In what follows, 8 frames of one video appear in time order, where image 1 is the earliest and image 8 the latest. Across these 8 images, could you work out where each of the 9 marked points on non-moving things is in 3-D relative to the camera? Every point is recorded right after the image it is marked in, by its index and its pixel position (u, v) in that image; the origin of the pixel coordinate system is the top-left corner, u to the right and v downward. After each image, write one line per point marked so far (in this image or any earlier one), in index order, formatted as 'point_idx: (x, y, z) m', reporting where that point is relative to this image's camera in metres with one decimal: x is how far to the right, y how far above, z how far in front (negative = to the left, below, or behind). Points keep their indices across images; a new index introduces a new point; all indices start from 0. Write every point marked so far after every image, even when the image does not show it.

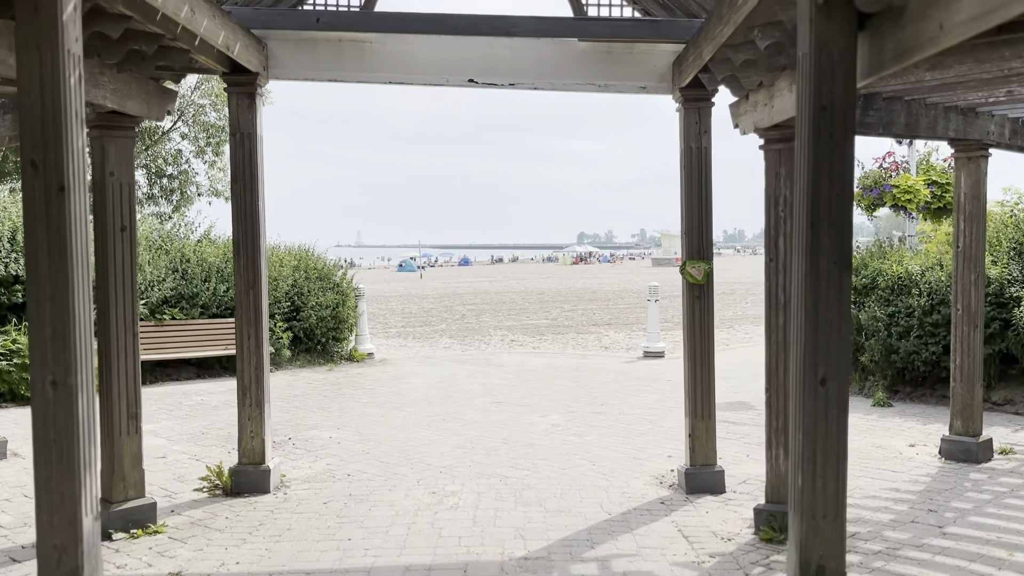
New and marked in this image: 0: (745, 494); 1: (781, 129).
0: (+1.5, -1.3, +5.7) m
1: (+1.4, +0.8, +4.7) m
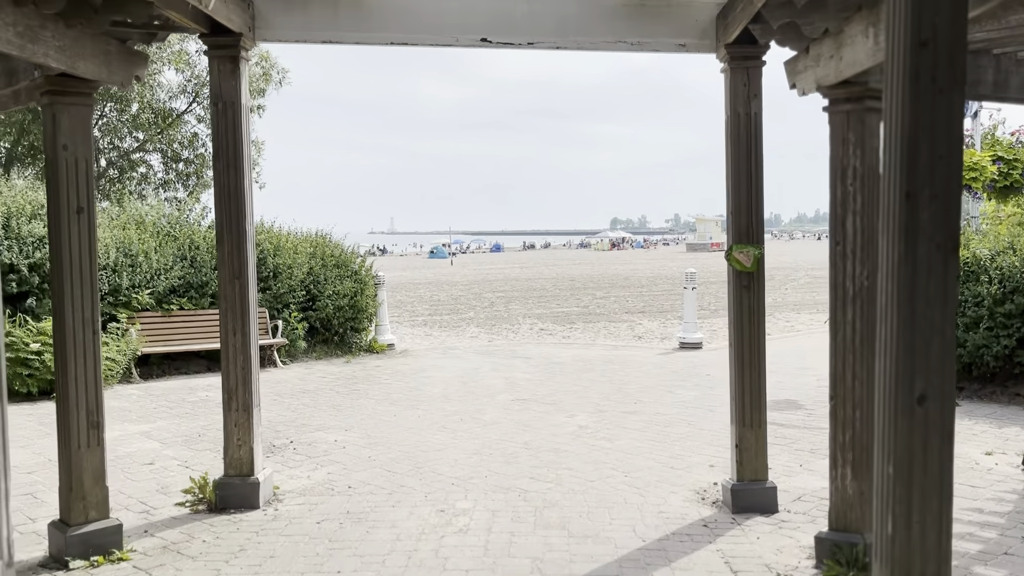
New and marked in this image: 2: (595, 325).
0: (+1.6, -1.3, +5.0) m
1: (+1.5, +0.9, +3.9) m
2: (+1.8, -0.8, +19.4) m
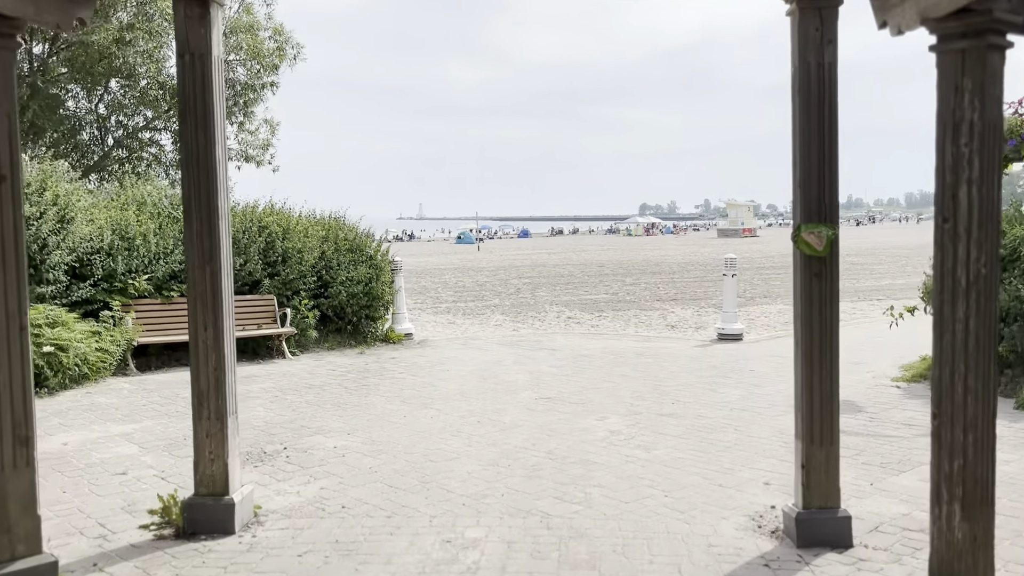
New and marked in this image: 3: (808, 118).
0: (+1.7, -1.2, +4.1) m
1: (+1.5, +0.9, +3.0) m
2: (+2.4, -0.5, +18.5) m
3: (+1.4, +0.8, +4.1) m
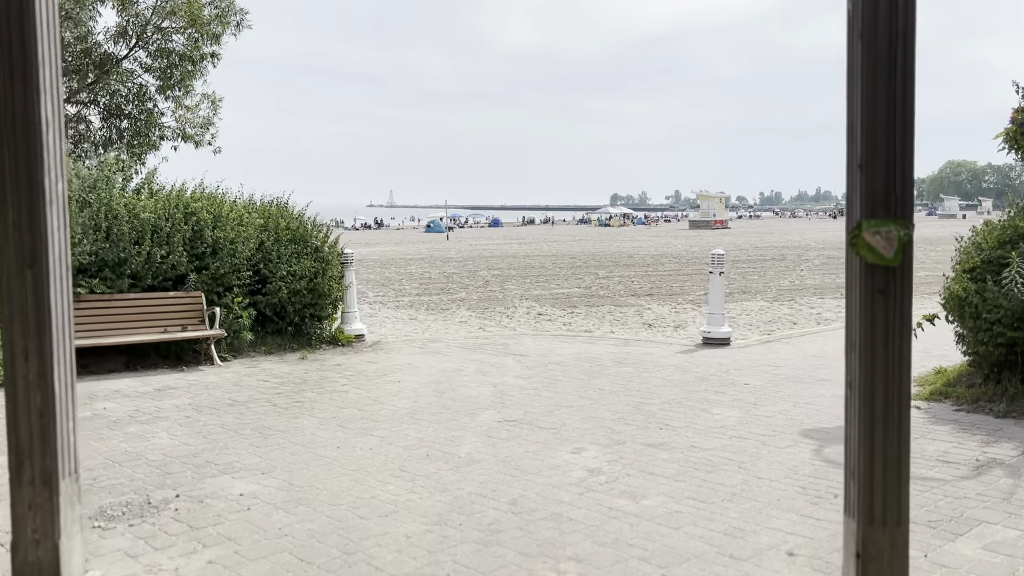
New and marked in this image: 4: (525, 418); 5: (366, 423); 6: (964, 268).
0: (+1.5, -1.3, +3.0) m
1: (+1.4, +0.8, +1.9) m
2: (+1.7, -0.4, +17.4) m
3: (+1.2, +0.7, +2.9) m
4: (+0.1, -1.0, +6.6) m
5: (-1.1, -1.0, +6.5) m
6: (+3.7, +0.2, +7.3) m
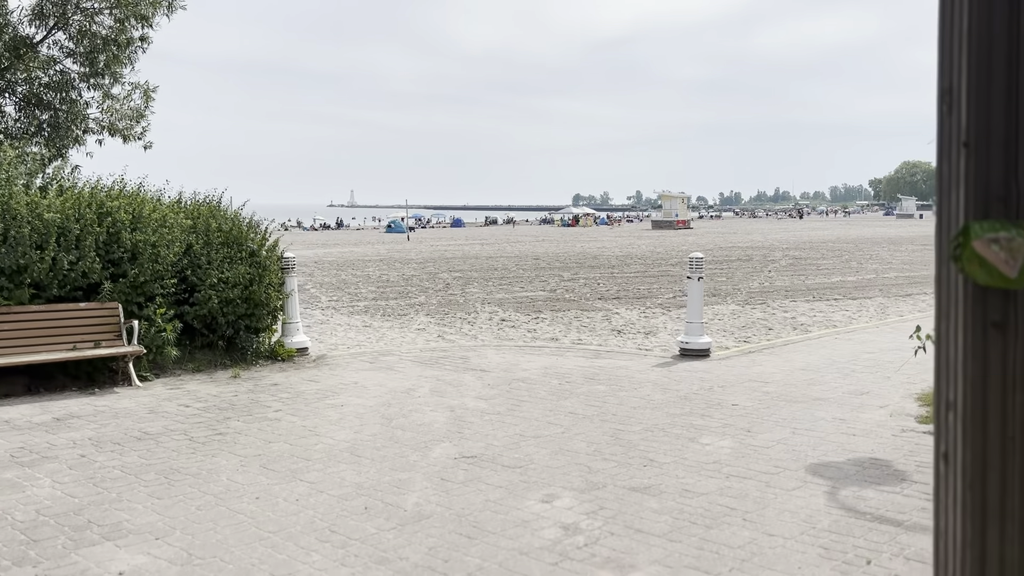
0: (+1.4, -1.3, +2.0) m
1: (+1.3, +0.8, +1.0) m
2: (+1.0, -0.5, +16.4) m
3: (+1.1, +0.6, +2.0) m
4: (-0.2, -1.0, +5.6) m
5: (-1.3, -1.0, +5.4) m
6: (+3.4, +0.1, +6.4) m
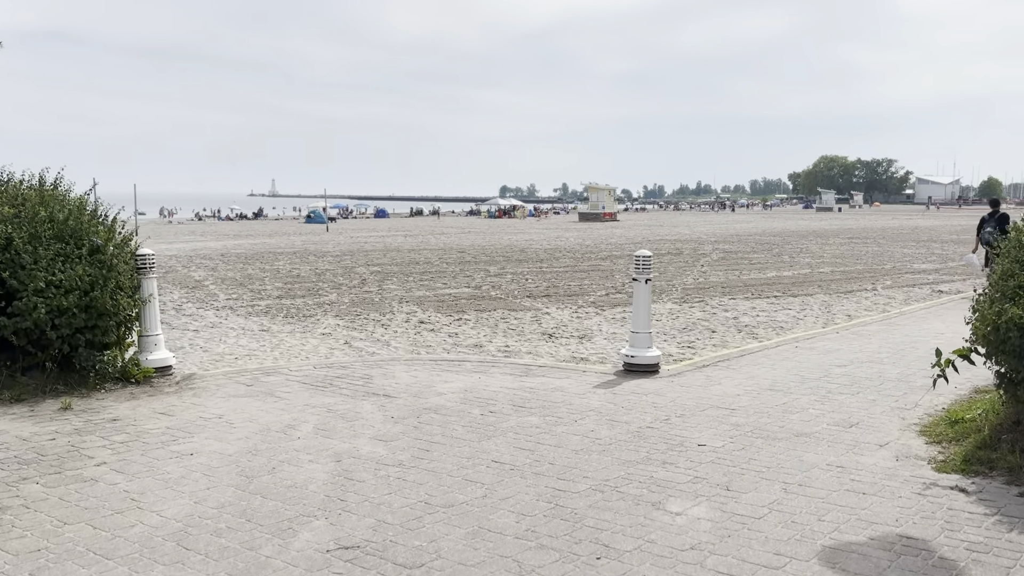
0: (+1.2, -1.5, +0.5) m
1: (+1.3, +0.7, -0.6) m
2: (-0.3, -0.5, +14.8) m
3: (+0.9, +0.5, +0.4) m
4: (-0.6, -1.1, +3.9) m
5: (-1.7, -1.1, +3.7) m
6: (+2.8, 0.0, +5.1) m
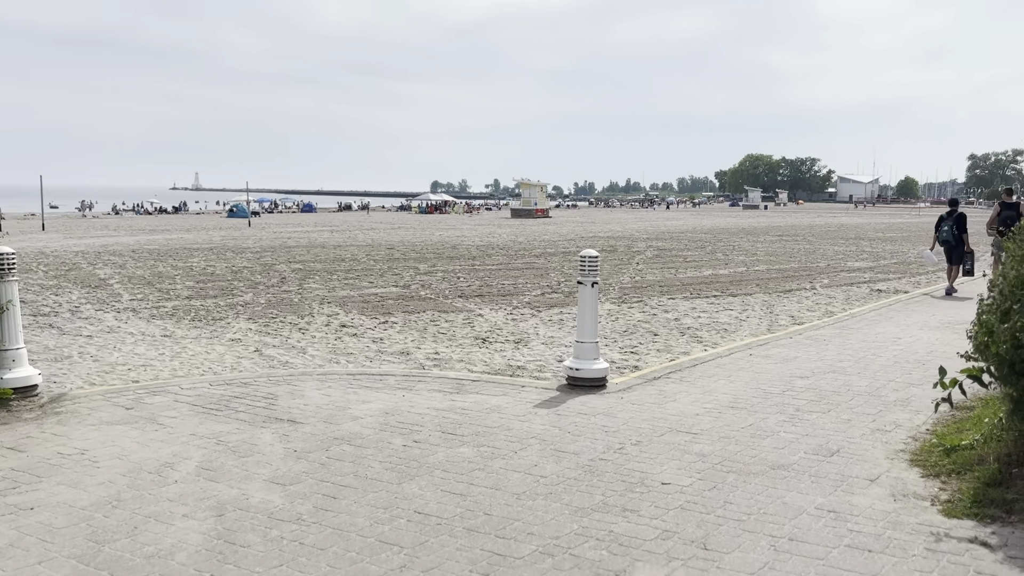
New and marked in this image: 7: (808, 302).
0: (+1.2, -1.5, -0.4) m
1: (+1.4, +0.6, -1.5) m
2: (-1.4, -0.5, +13.8) m
3: (+0.9, +0.5, -0.5) m
4: (-0.8, -1.2, +2.9) m
5: (-2.0, -1.2, +2.6) m
6: (+2.5, 0.0, +4.3) m
7: (+5.8, -0.3, +17.7) m
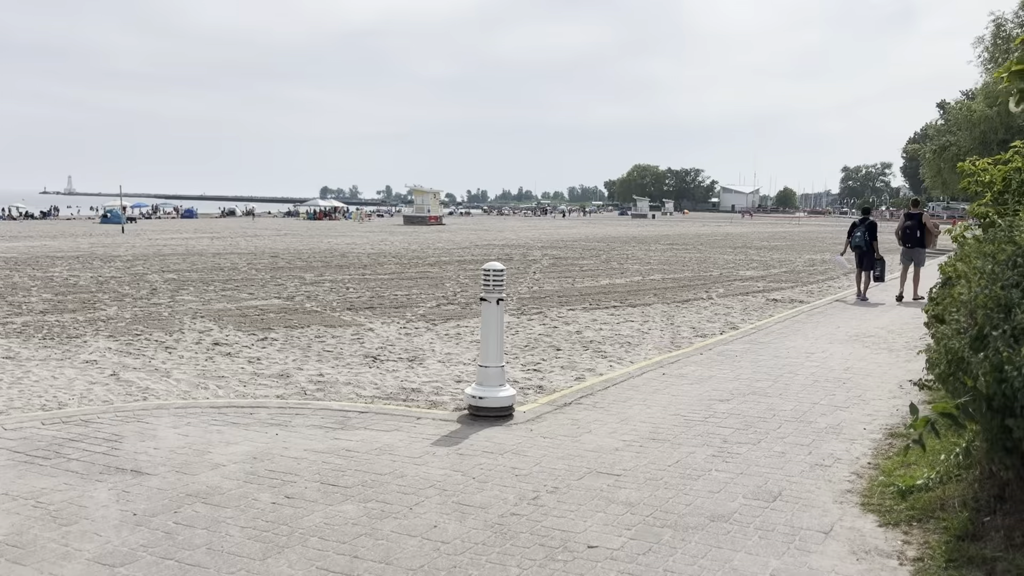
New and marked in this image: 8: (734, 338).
0: (+1.4, -1.6, -1.1) m
1: (+1.6, +0.5, -2.2) m
2: (-2.9, -0.6, +12.6) m
3: (+1.1, +0.4, -1.2) m
4: (-1.1, -1.3, +1.9) m
5: (-2.1, -1.3, +1.5) m
6: (+2.1, -0.1, +3.7) m
7: (+3.8, -0.5, +17.4) m
8: (+2.8, -0.6, +11.3) m
